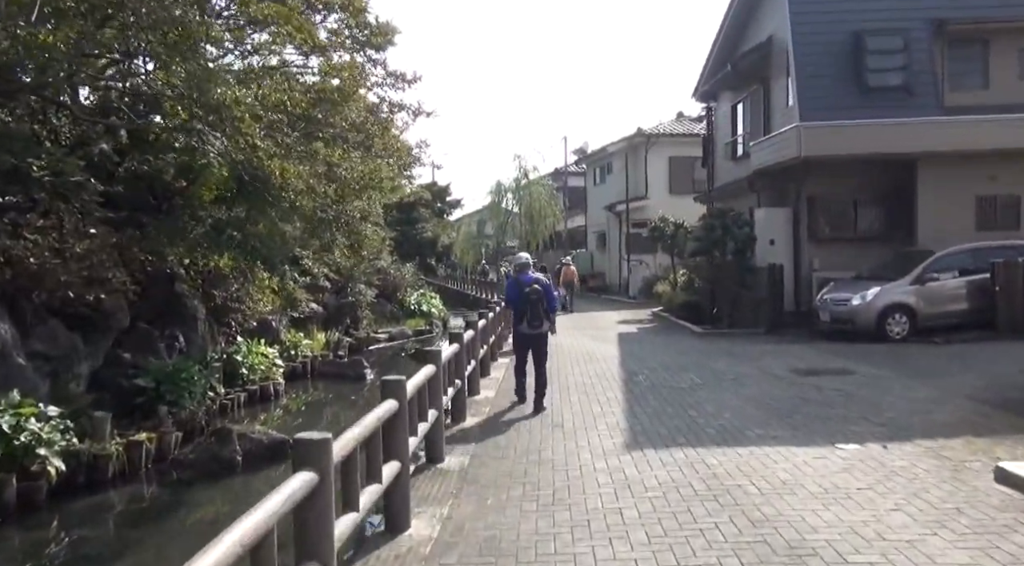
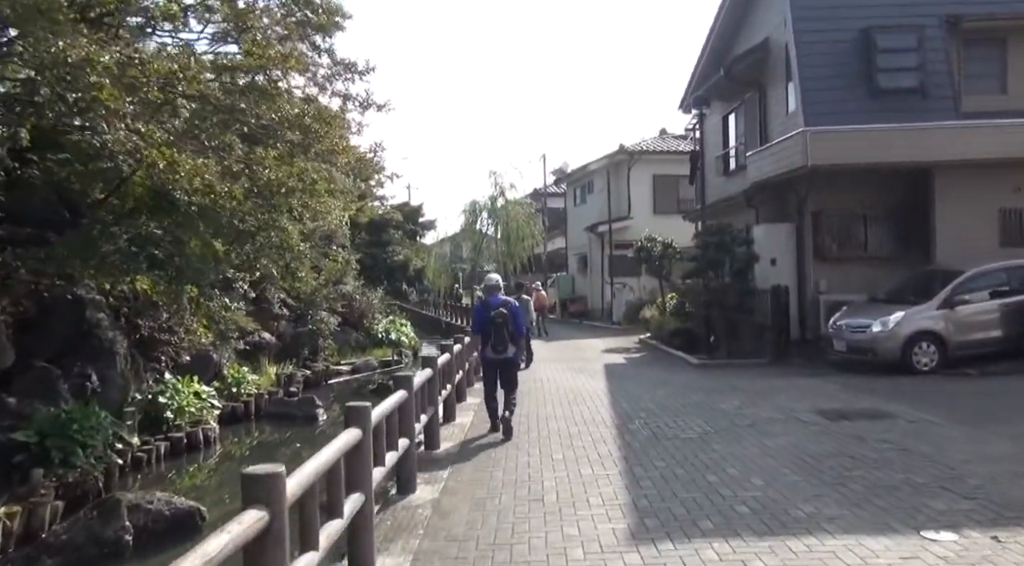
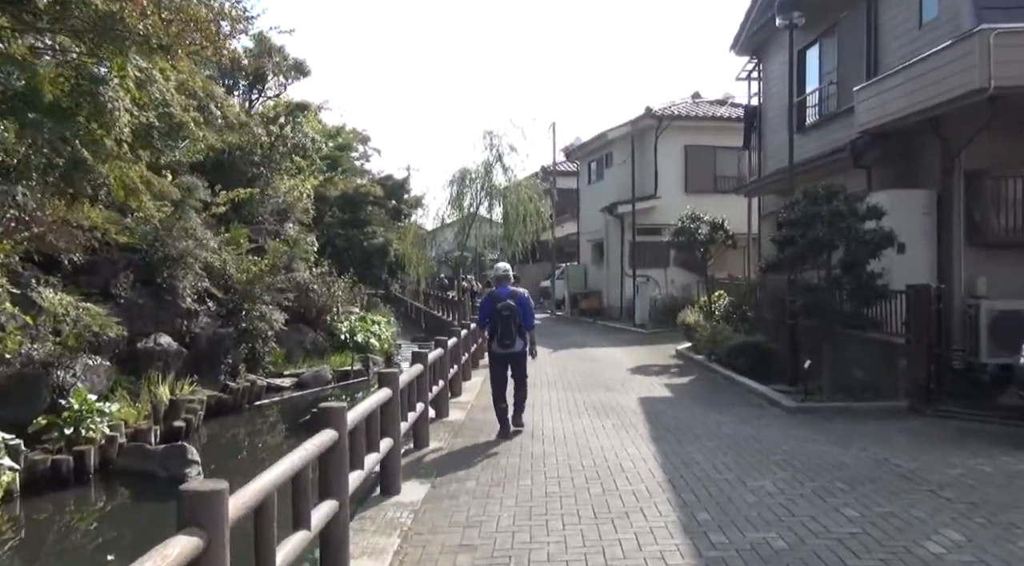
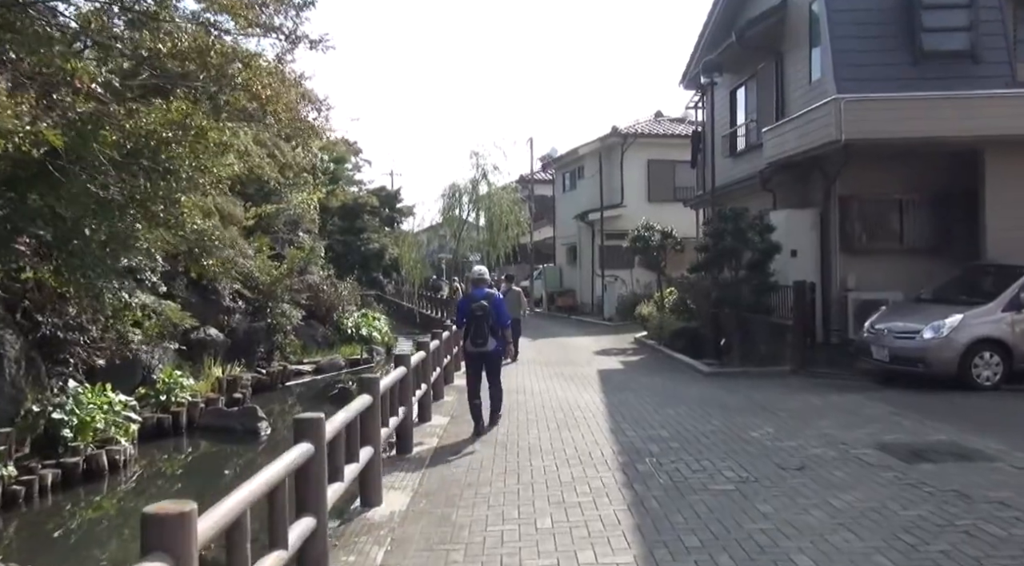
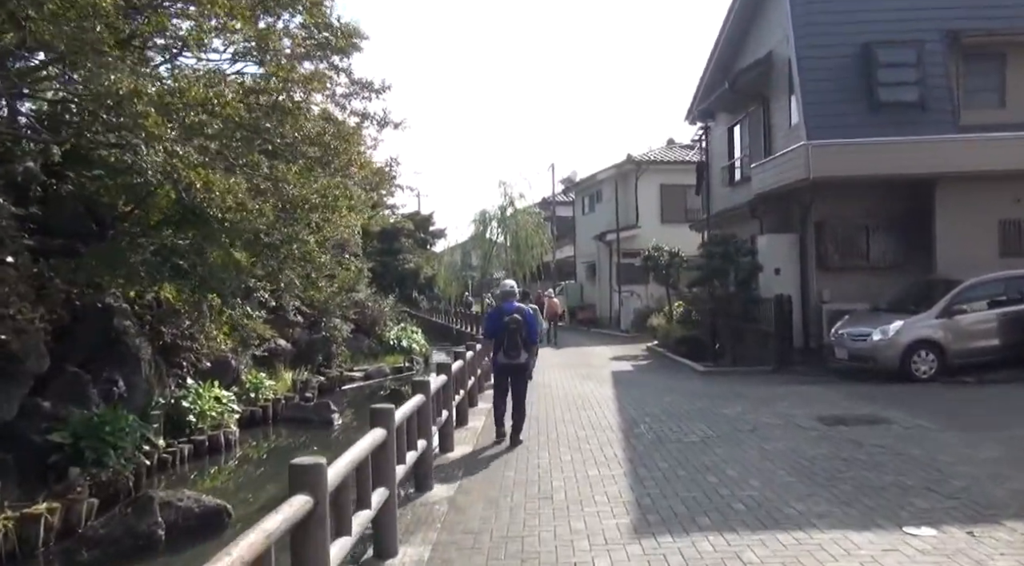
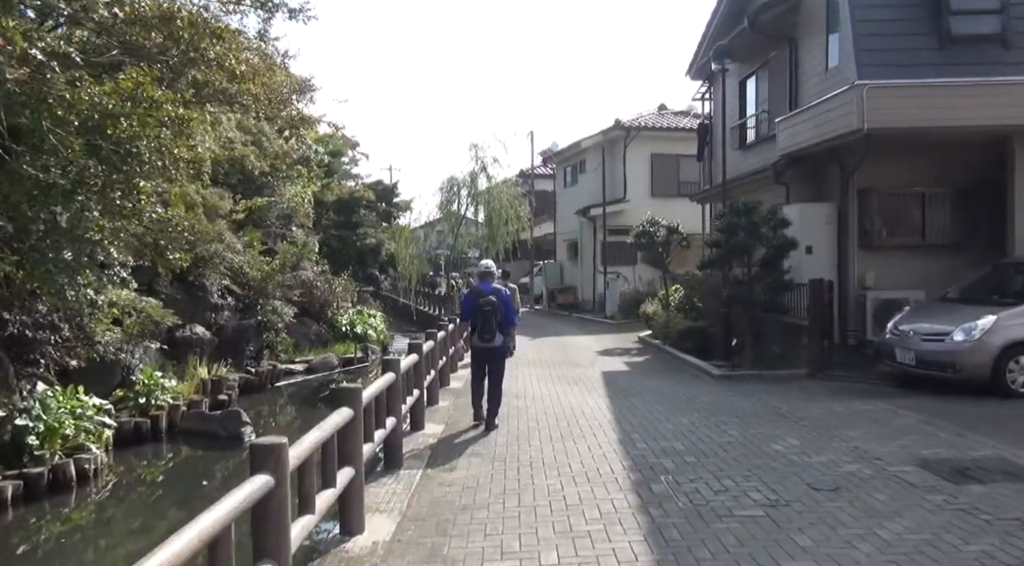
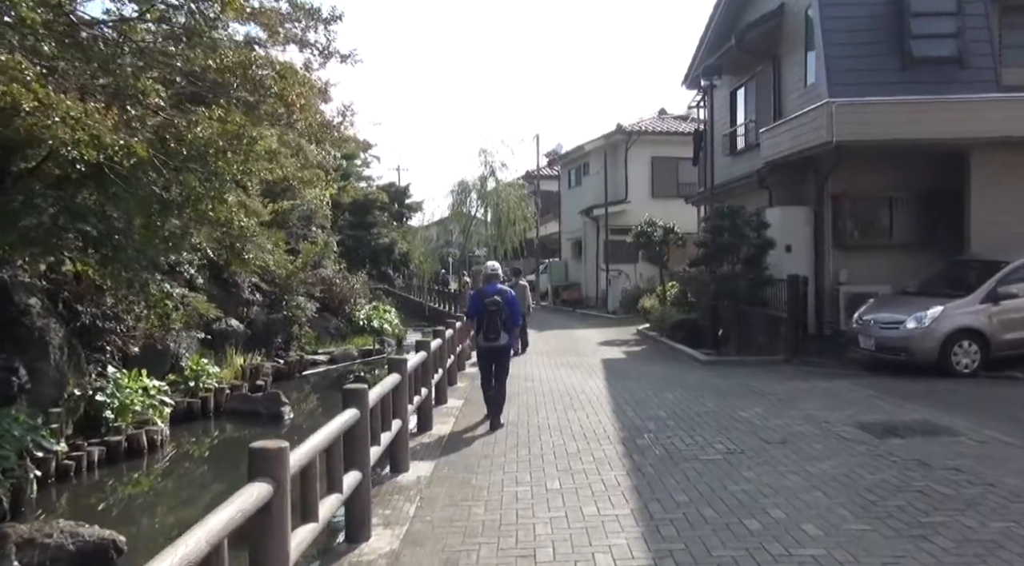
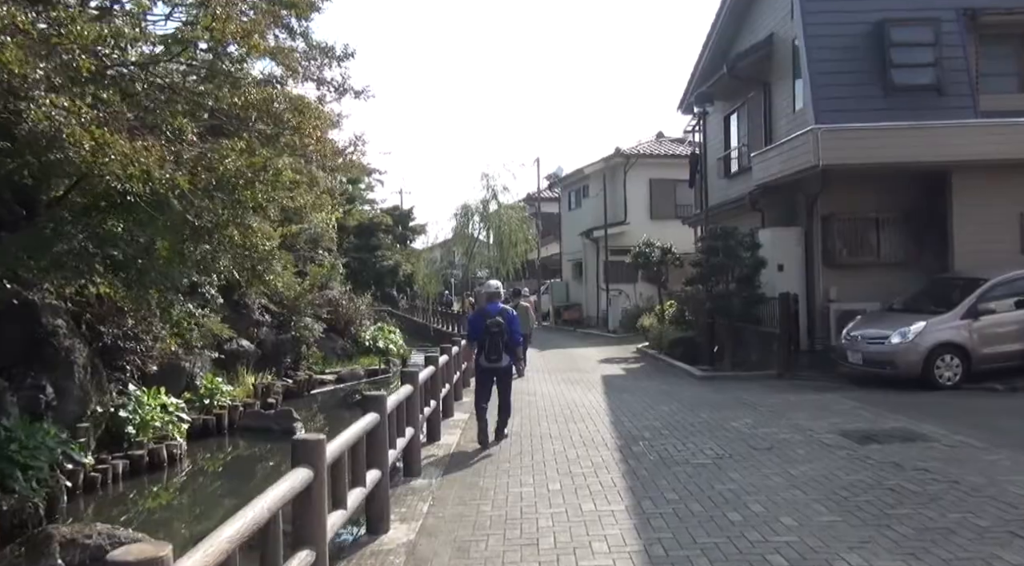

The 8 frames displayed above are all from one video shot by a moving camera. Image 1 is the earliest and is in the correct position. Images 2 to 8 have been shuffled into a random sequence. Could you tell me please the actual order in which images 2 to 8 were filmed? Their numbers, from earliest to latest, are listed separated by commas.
5, 2, 8, 7, 4, 6, 3
